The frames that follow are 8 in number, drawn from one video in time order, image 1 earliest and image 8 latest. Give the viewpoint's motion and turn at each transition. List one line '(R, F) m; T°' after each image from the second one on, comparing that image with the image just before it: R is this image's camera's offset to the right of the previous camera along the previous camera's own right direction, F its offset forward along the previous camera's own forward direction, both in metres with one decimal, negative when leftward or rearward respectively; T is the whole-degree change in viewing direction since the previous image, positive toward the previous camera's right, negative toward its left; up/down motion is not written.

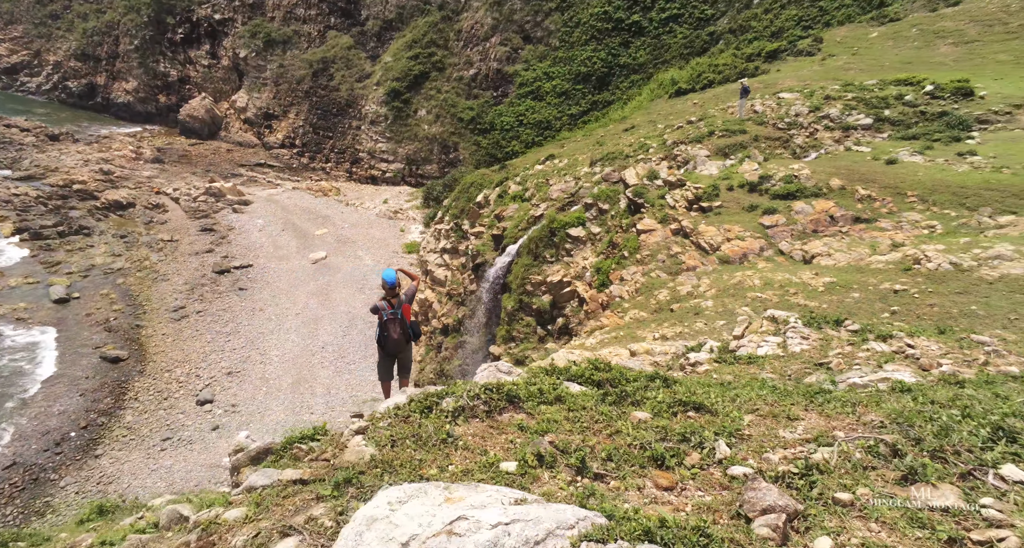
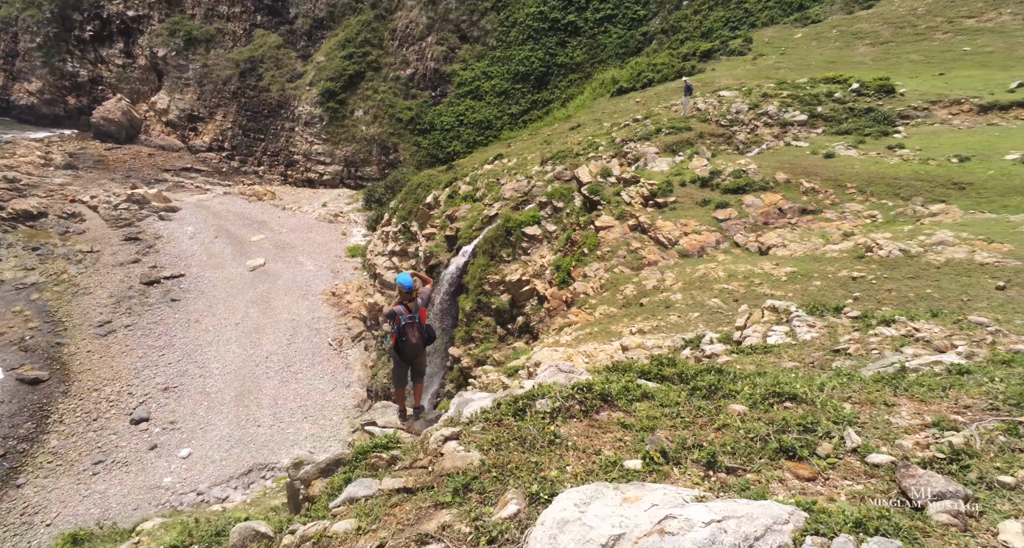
(-0.6, 0.0) m; +5°
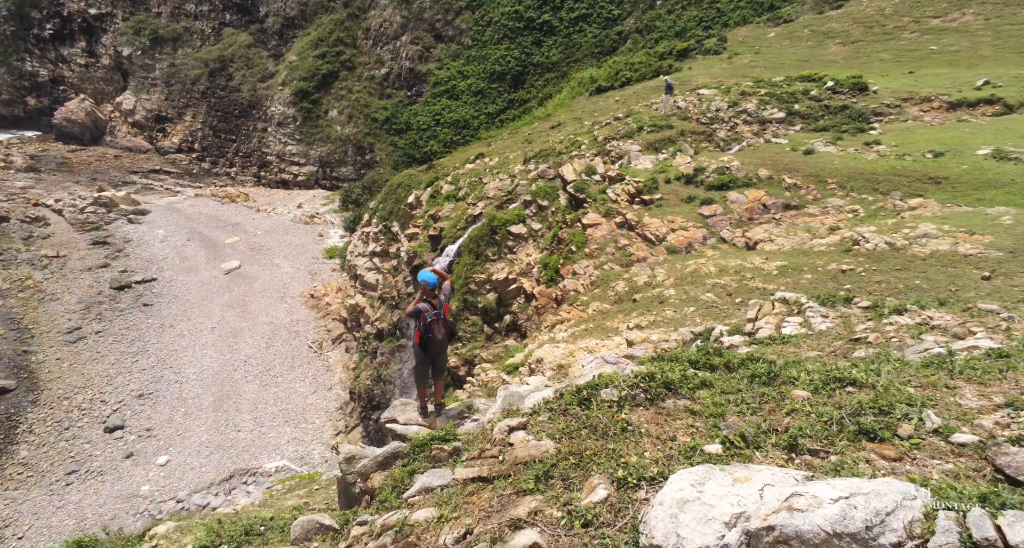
(-0.4, 0.0) m; +2°
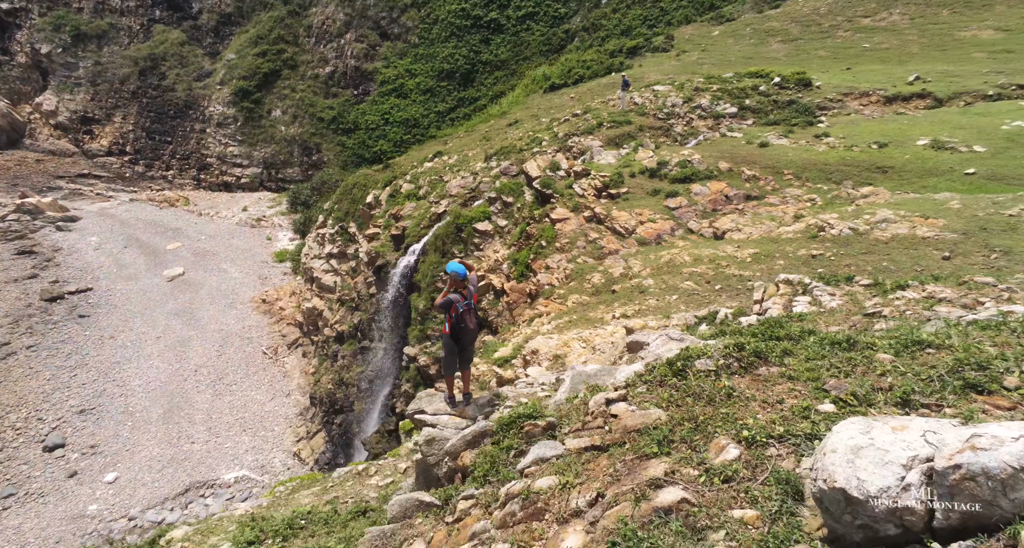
(-0.6, 0.0) m; +5°
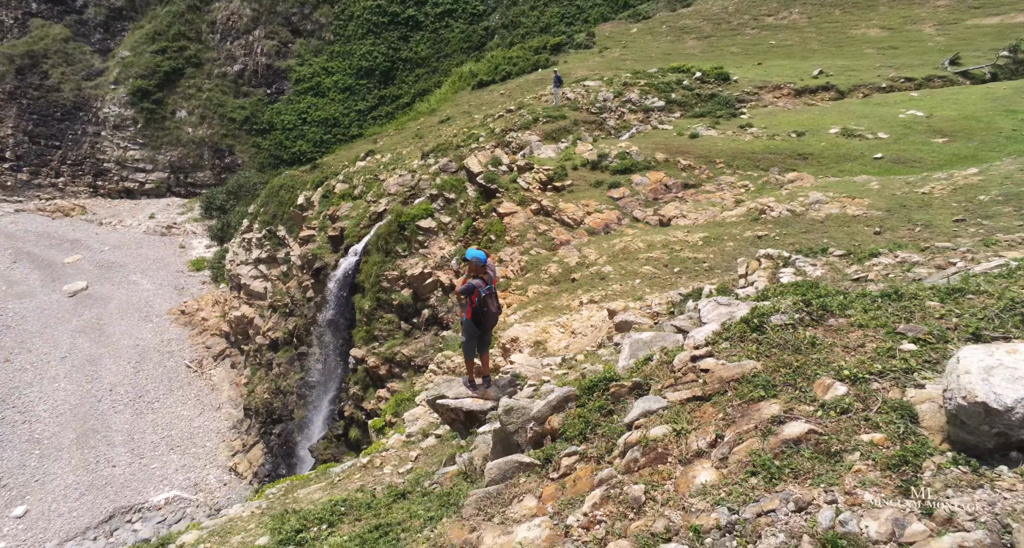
(-0.8, -0.1) m; +7°
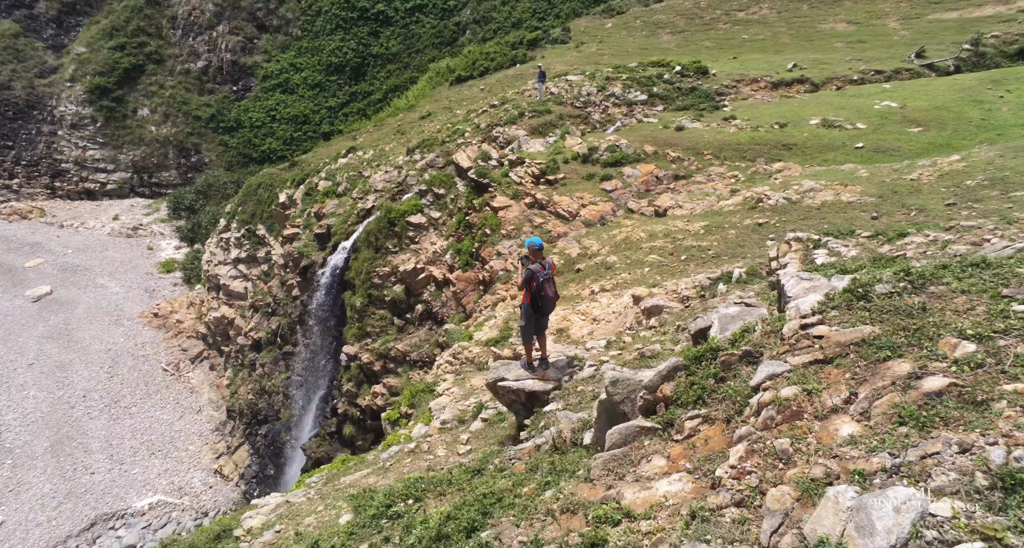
(-0.7, -0.1) m; +3°
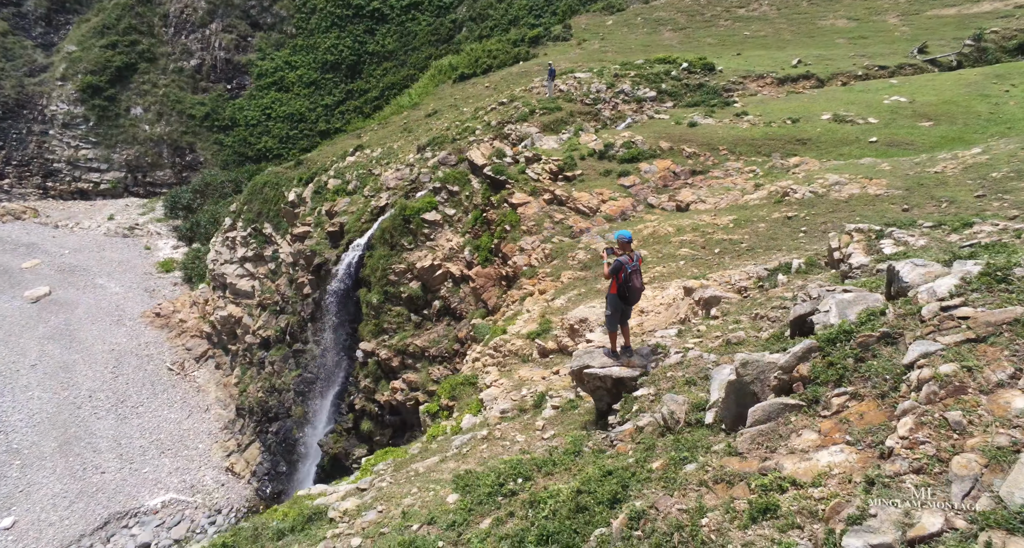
(-0.8, -0.1) m; +1°
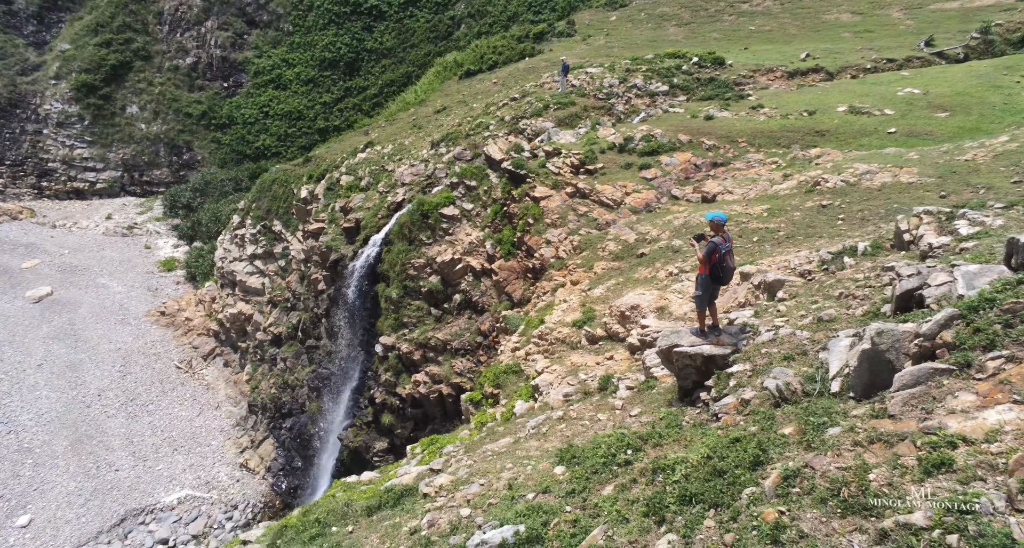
(-0.9, 0.0) m; +1°
